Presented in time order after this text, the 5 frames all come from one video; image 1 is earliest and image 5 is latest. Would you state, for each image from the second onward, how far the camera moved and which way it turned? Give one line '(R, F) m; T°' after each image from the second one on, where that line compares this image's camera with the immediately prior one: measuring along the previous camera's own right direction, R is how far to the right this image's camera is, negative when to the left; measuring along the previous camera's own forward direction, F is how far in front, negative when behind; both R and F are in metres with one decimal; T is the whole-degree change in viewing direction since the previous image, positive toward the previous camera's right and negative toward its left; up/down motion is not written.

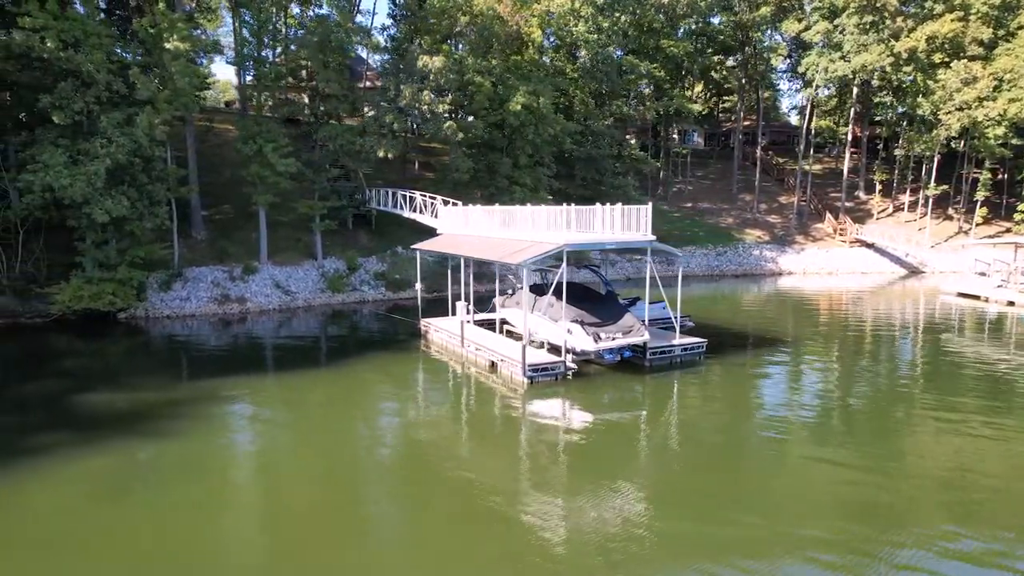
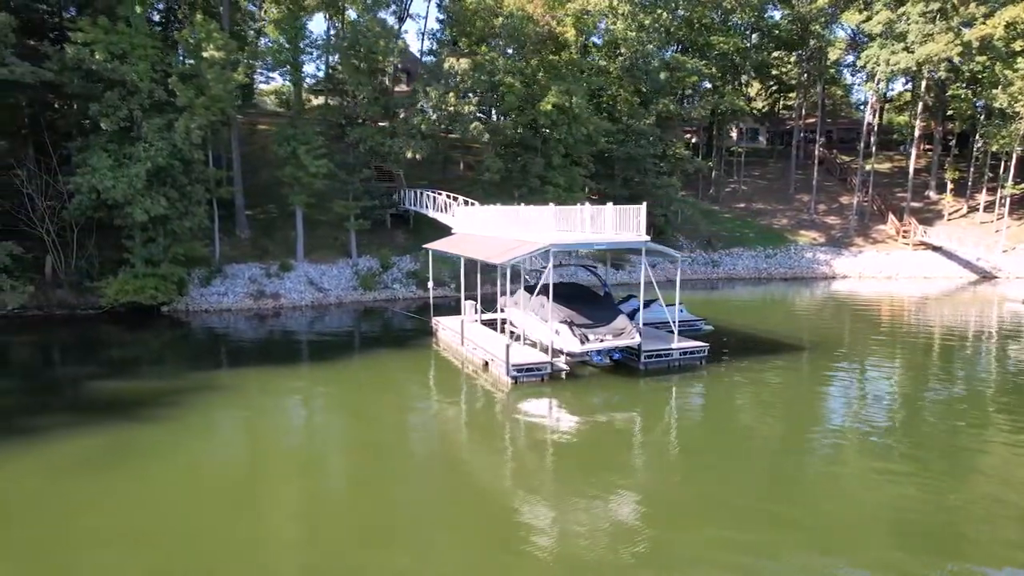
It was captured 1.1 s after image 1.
(+1.8, +0.1) m; -6°
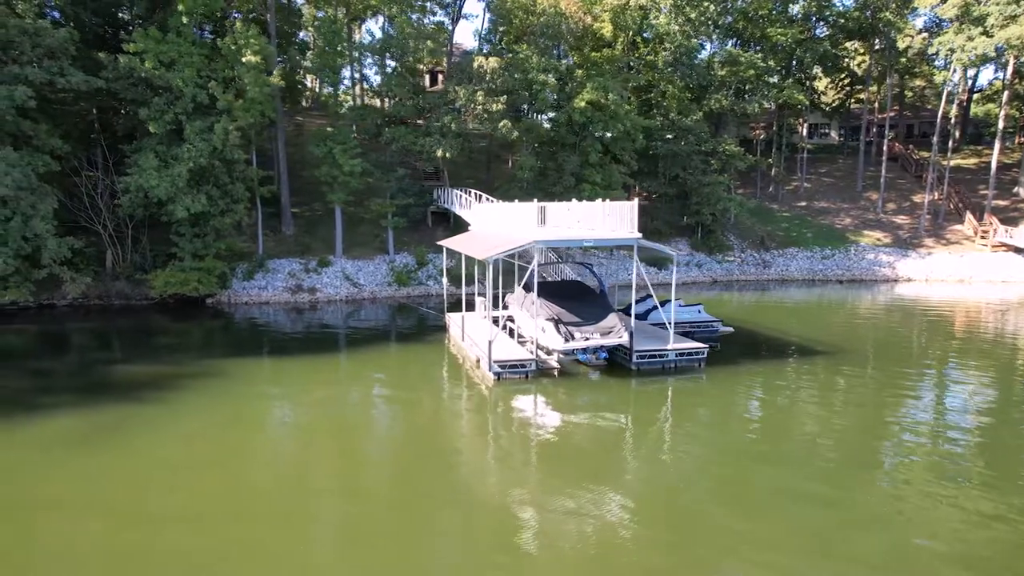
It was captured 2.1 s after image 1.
(+1.9, +0.1) m; -7°
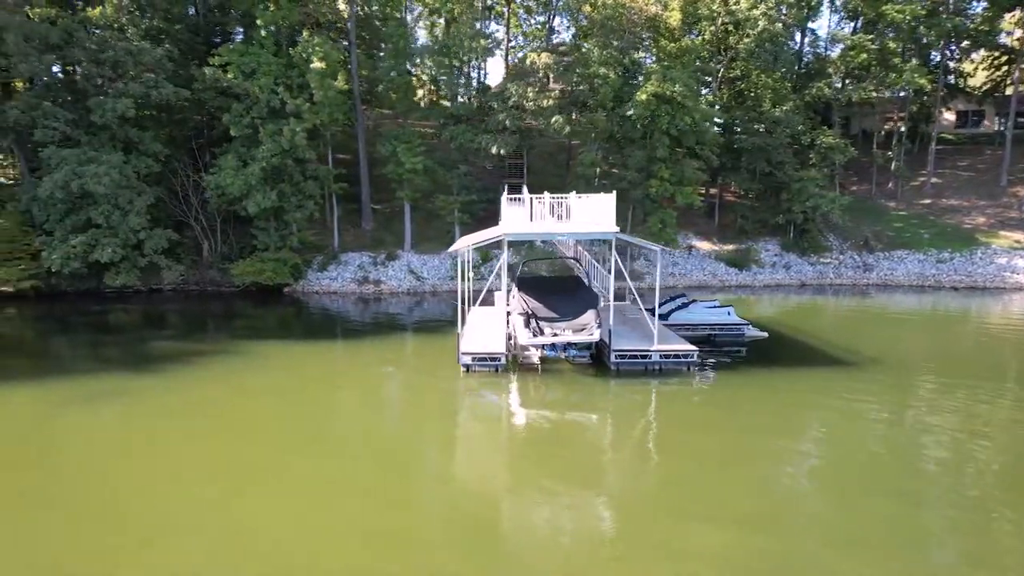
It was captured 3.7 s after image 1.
(+3.5, +0.4) m; -13°
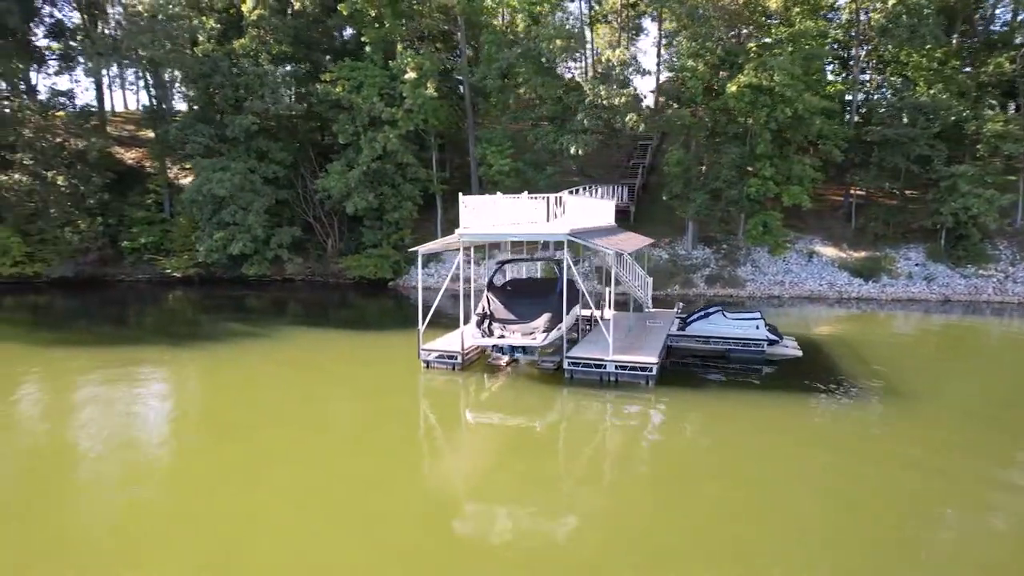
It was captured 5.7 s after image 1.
(+5.1, +0.9) m; -18°
